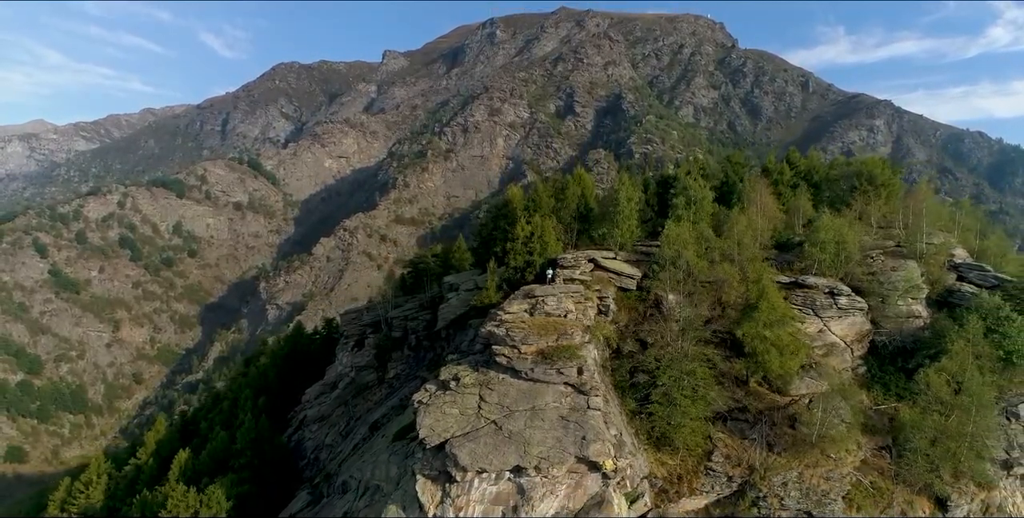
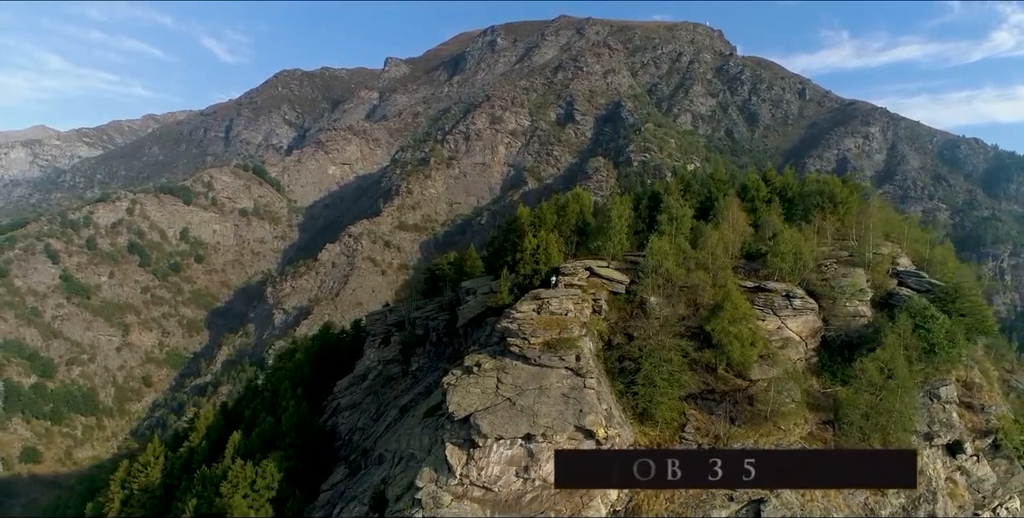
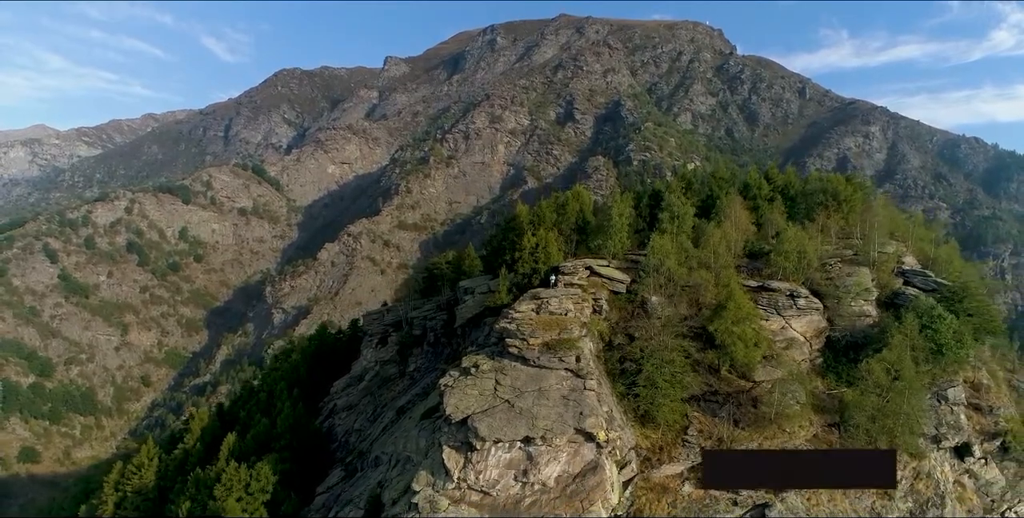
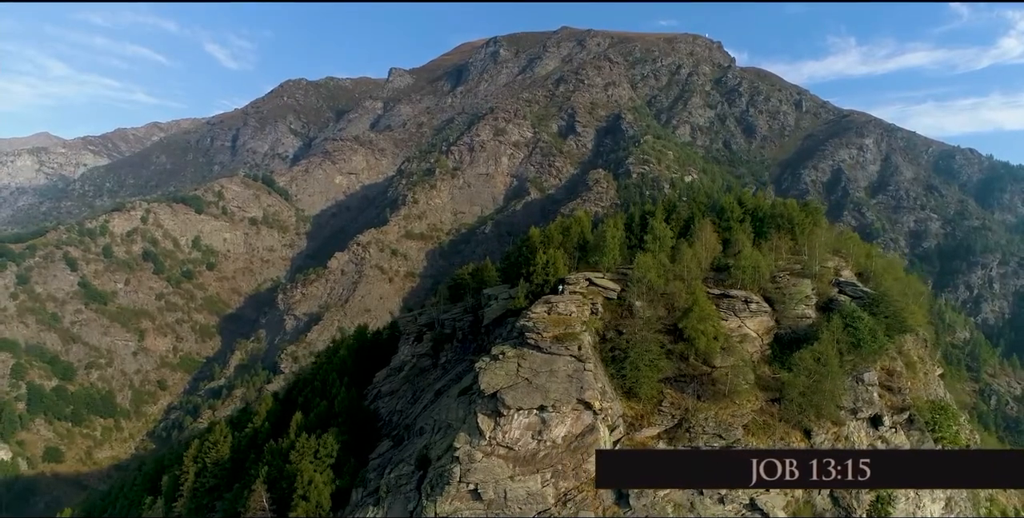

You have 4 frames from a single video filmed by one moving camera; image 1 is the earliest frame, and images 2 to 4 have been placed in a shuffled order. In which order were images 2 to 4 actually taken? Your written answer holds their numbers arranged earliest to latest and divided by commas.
3, 2, 4
